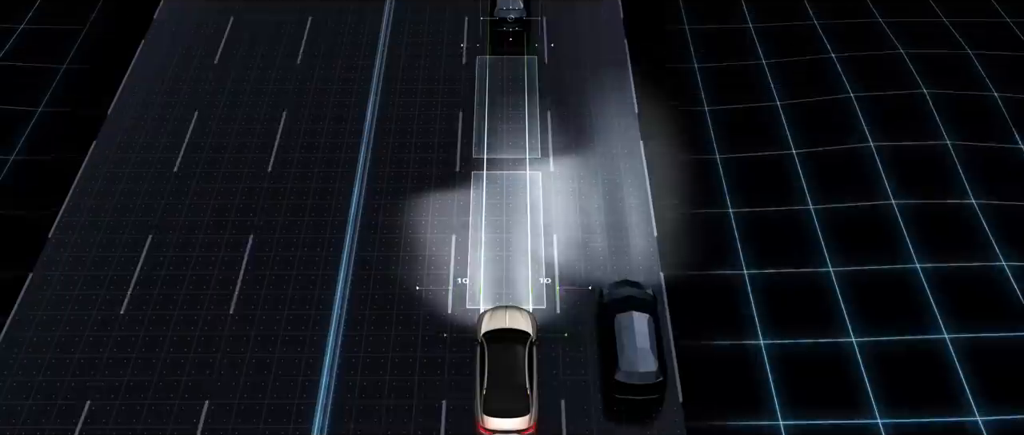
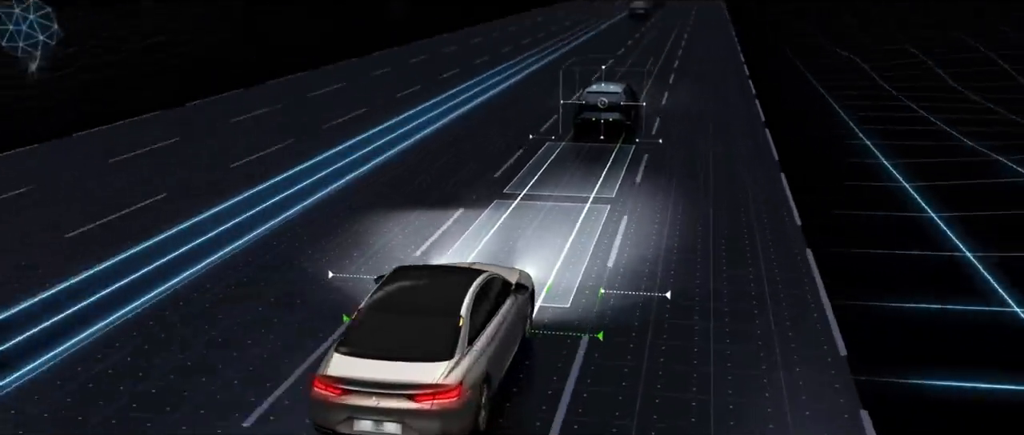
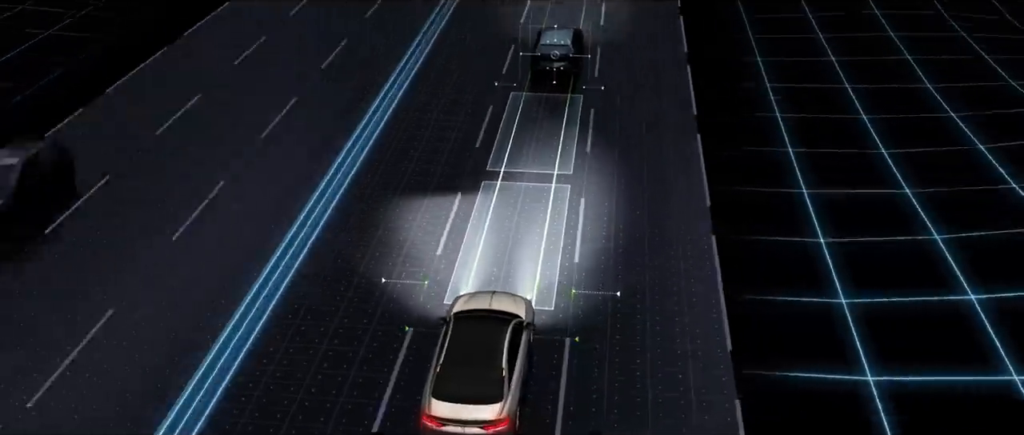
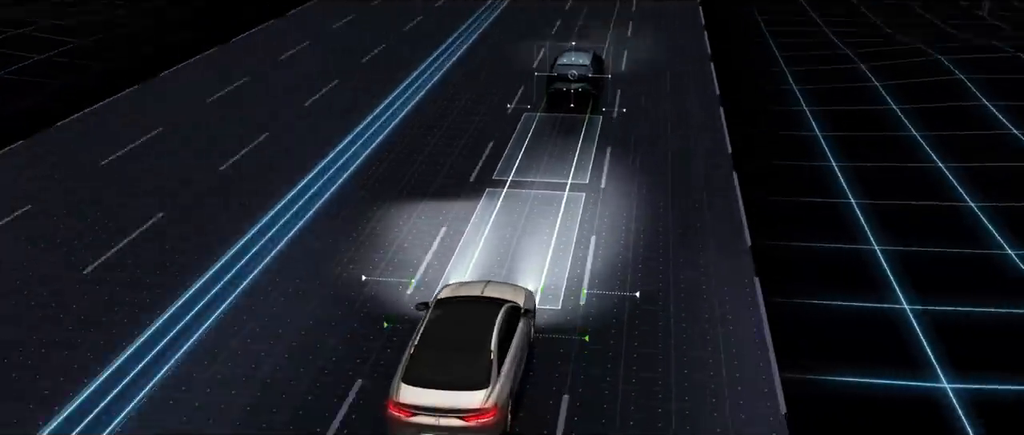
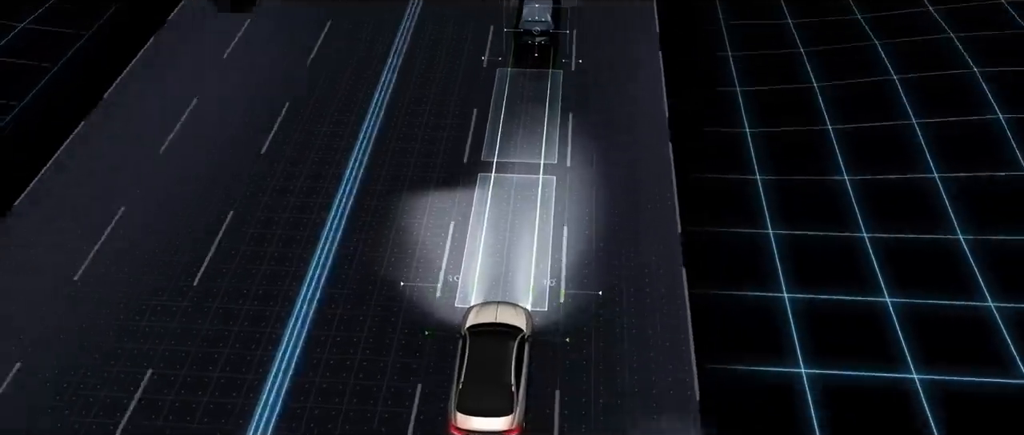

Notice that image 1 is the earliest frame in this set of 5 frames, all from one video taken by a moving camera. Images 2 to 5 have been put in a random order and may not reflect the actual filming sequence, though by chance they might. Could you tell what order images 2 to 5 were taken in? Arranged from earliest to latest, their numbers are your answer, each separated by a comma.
5, 3, 4, 2
